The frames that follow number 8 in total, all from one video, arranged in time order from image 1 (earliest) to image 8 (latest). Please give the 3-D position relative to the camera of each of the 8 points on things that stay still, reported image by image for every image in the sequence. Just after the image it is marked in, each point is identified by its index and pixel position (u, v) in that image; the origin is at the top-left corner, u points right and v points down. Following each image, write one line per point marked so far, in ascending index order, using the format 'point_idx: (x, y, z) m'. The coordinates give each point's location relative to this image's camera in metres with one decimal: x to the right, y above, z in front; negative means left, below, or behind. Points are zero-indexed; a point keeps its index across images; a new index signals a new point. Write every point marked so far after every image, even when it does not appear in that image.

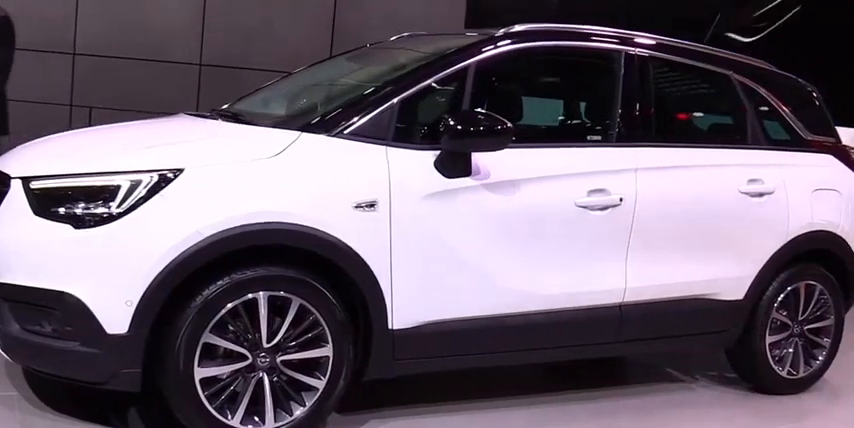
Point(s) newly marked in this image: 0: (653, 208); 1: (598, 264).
0: (+1.0, 0.0, +4.2) m
1: (+0.7, -0.2, +4.0) m
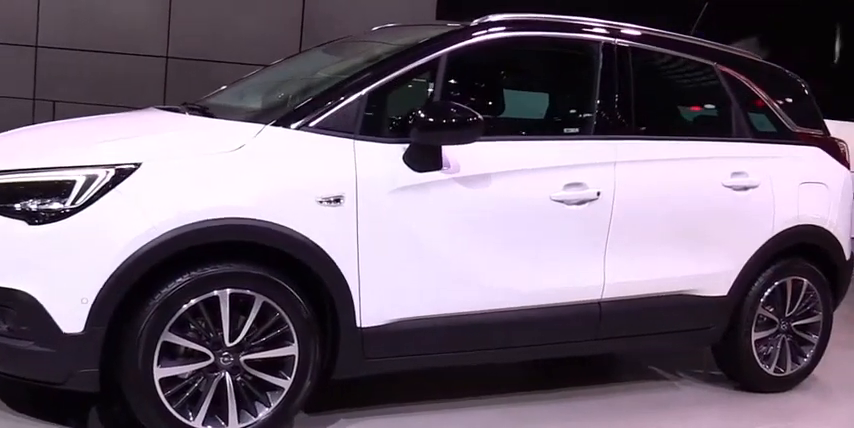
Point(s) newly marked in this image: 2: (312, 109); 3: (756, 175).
0: (+0.9, 0.0, +4.0) m
1: (+0.6, -0.2, +4.0) m
2: (-0.5, +0.4, +3.5) m
3: (+1.6, +0.2, +4.4) m
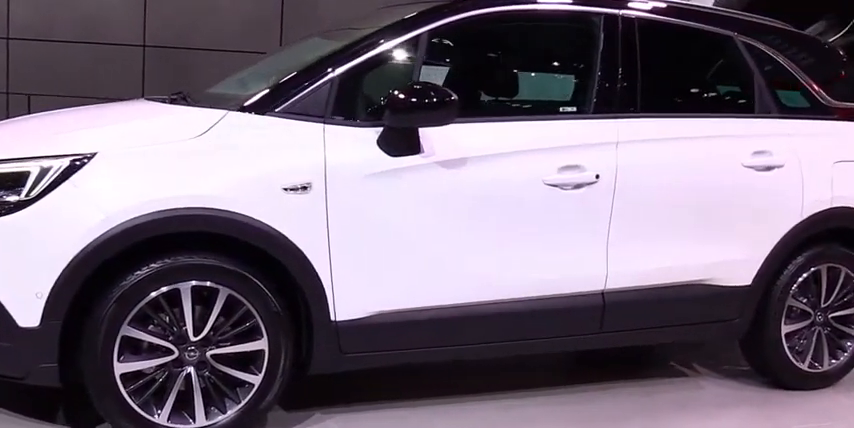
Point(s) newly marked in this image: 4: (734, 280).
0: (+0.9, +0.1, +3.8) m
1: (+0.6, -0.1, +3.7) m
2: (-0.5, +0.4, +3.4) m
3: (+1.6, +0.3, +4.1) m
4: (+1.3, -0.3, +4.0) m
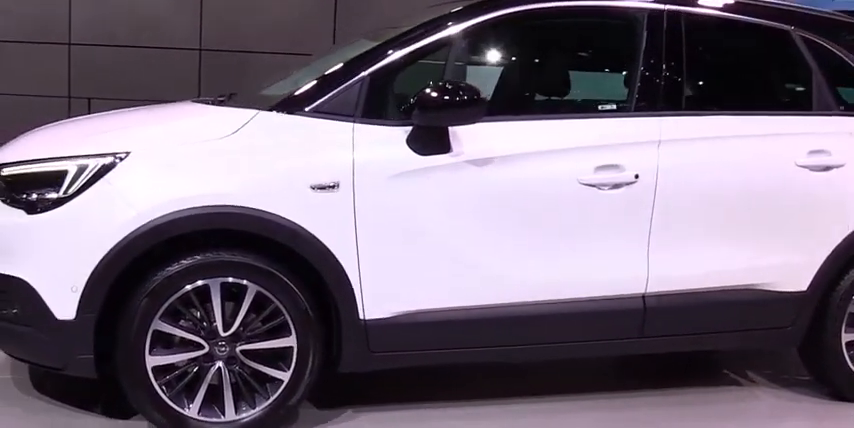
0: (+1.0, +0.1, +3.6) m
1: (+0.7, -0.1, +3.6) m
2: (-0.4, +0.4, +3.4) m
3: (+1.7, +0.3, +3.9) m
4: (+1.5, -0.3, +3.9) m
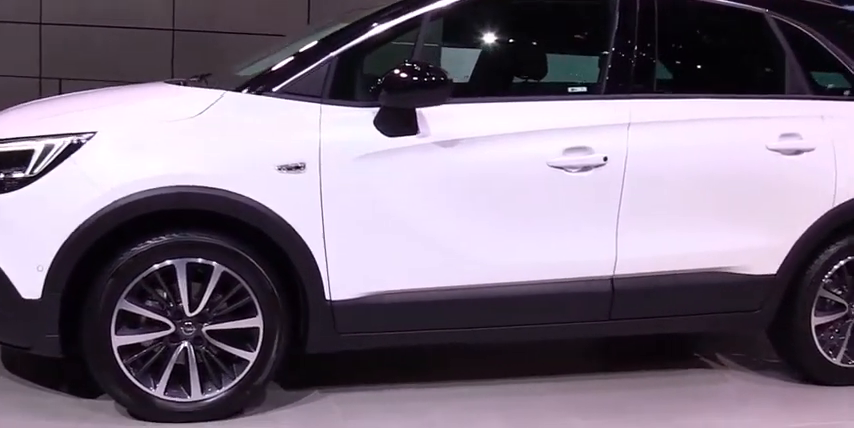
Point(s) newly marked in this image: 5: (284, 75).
0: (+0.9, +0.2, +3.6) m
1: (+0.6, -0.1, +3.6) m
2: (-0.6, +0.5, +3.4) m
3: (+1.6, +0.3, +3.9) m
4: (+1.4, -0.2, +3.9) m
5: (-0.5, +0.5, +3.4) m
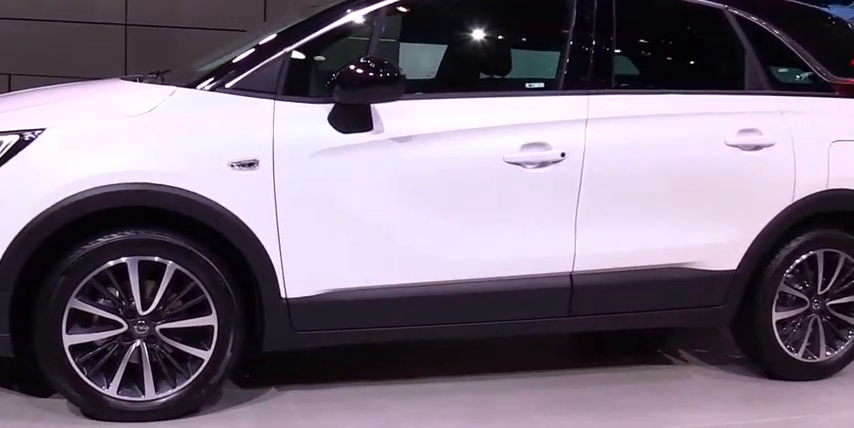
0: (+0.7, +0.2, +3.6) m
1: (+0.4, -0.1, +3.6) m
2: (-0.7, +0.5, +3.4) m
3: (+1.4, +0.3, +3.9) m
4: (+1.2, -0.2, +3.9) m
5: (-0.7, +0.5, +3.4) m
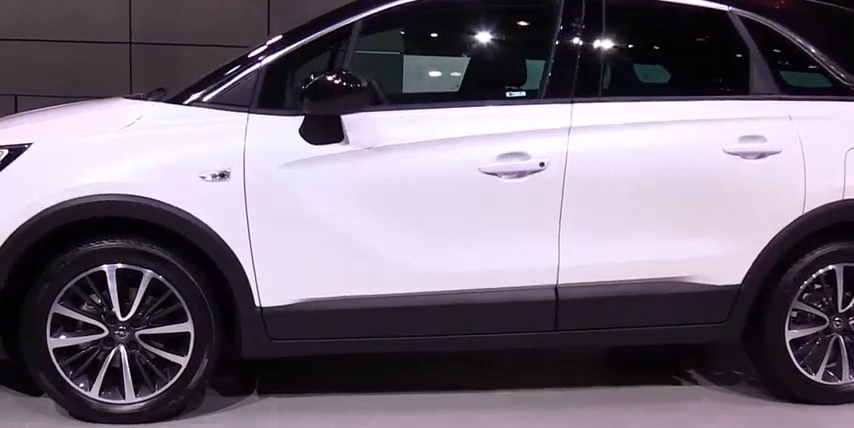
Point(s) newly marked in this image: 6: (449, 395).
0: (+0.6, +0.2, +3.5) m
1: (+0.3, -0.1, +3.5) m
2: (-0.8, +0.5, +3.5) m
3: (+1.4, +0.3, +3.6) m
4: (+1.2, -0.3, +3.7) m
5: (-0.8, +0.5, +3.5) m
6: (+0.1, -0.7, +3.8) m
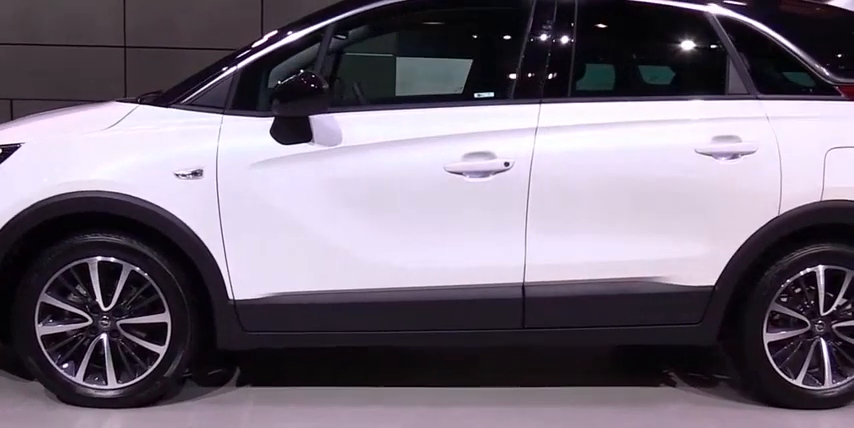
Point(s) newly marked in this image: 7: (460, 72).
0: (+0.5, +0.2, +3.6) m
1: (+0.2, -0.1, +3.6) m
2: (-0.9, +0.5, +3.7) m
3: (+1.3, +0.3, +3.6) m
4: (+1.0, -0.3, +3.7) m
5: (-0.9, +0.5, +3.6) m
6: (0.0, -0.7, +3.9) m
7: (+0.1, +0.6, +3.6) m
